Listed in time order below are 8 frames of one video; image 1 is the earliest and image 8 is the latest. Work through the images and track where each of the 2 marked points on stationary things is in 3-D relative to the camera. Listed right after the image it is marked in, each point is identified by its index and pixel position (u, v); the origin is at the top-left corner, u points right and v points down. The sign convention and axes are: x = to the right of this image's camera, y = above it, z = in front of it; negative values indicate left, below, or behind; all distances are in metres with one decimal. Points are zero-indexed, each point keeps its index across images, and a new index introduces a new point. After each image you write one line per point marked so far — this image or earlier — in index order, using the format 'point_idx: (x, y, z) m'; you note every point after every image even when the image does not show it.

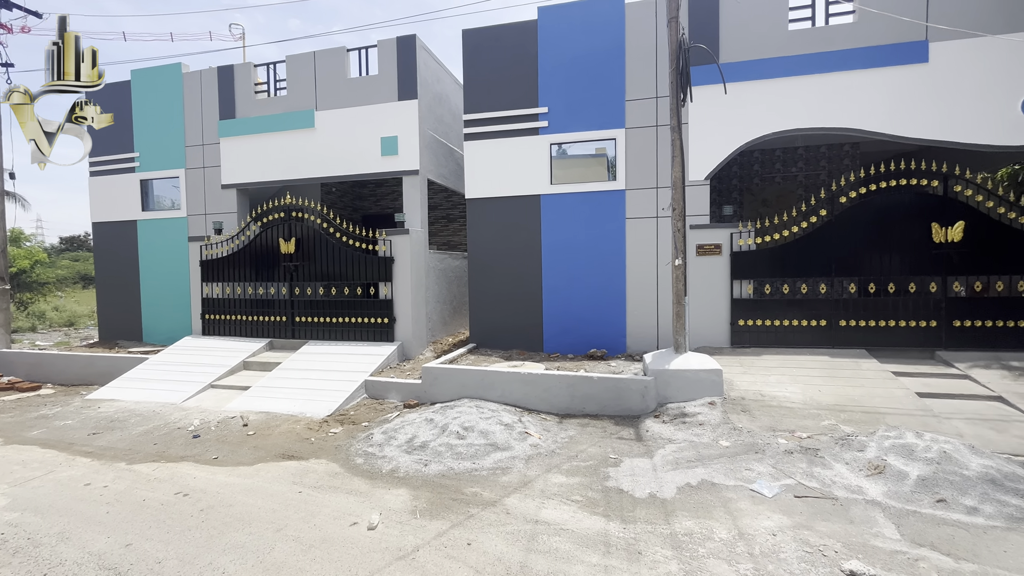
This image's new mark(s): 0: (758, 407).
0: (+2.9, -1.4, +5.5) m
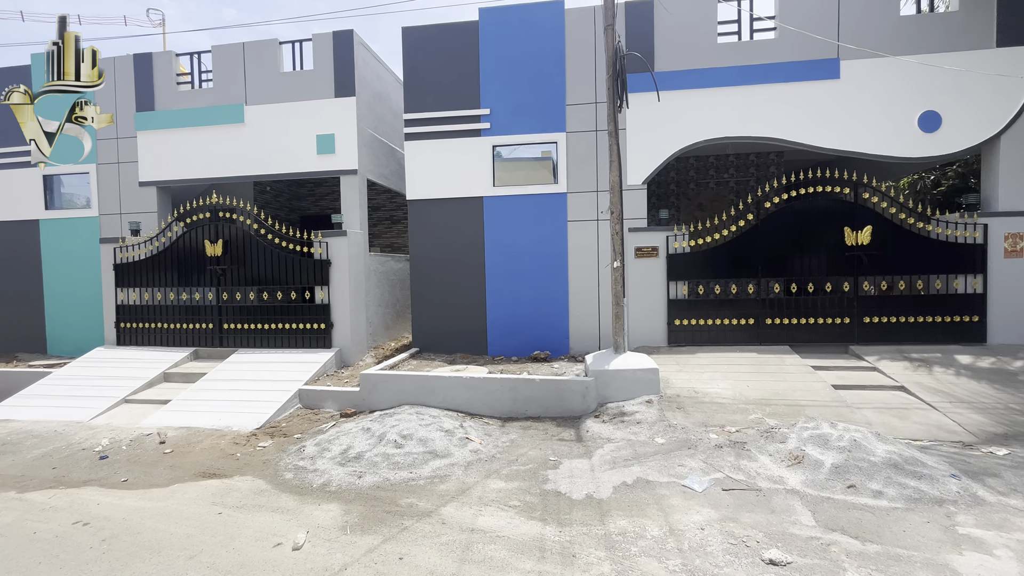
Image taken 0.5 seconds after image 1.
0: (+2.2, -1.4, +5.7) m
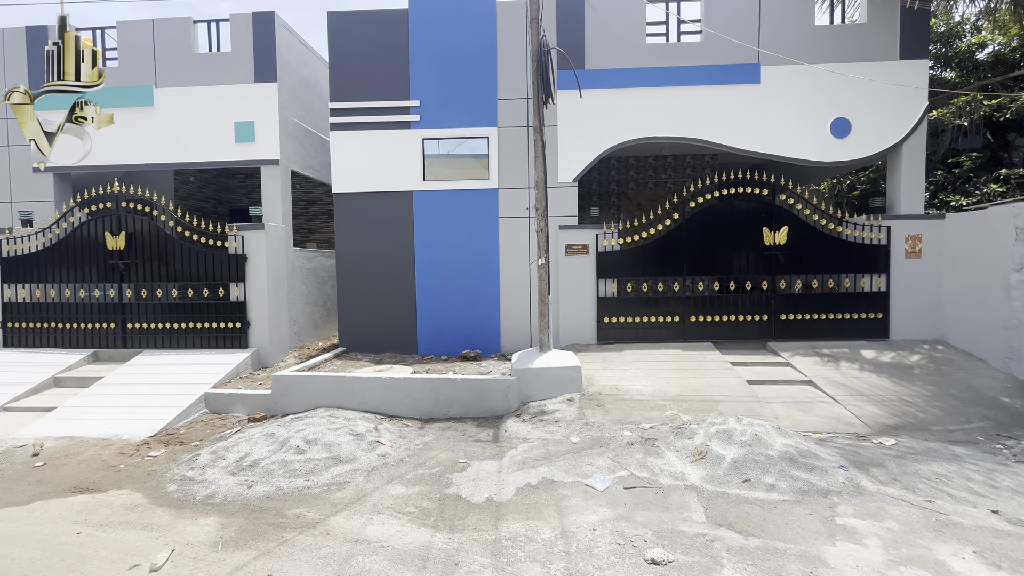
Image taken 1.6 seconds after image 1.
0: (+1.2, -1.4, +5.7) m
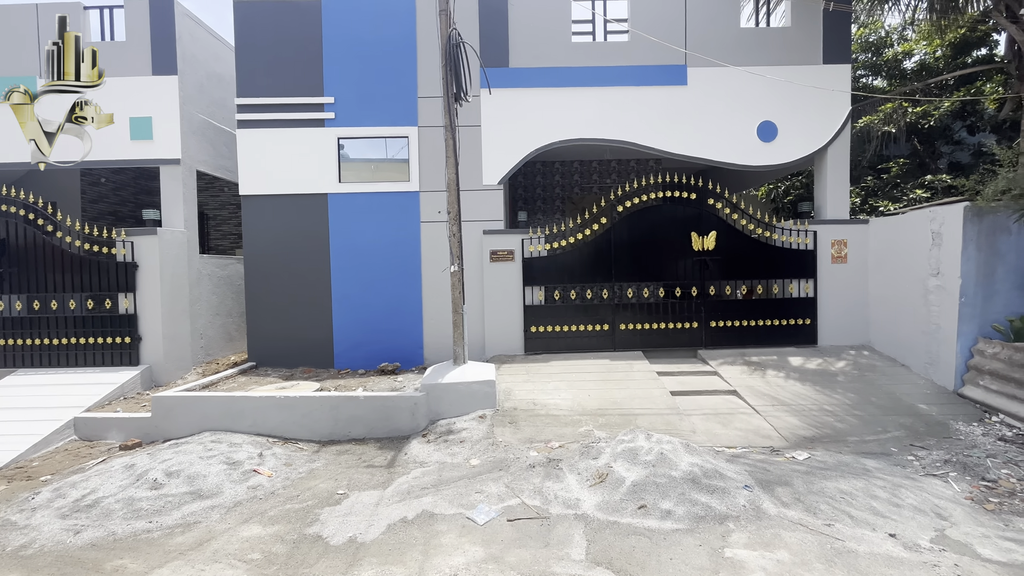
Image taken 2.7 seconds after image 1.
0: (+0.2, -1.5, +5.3) m
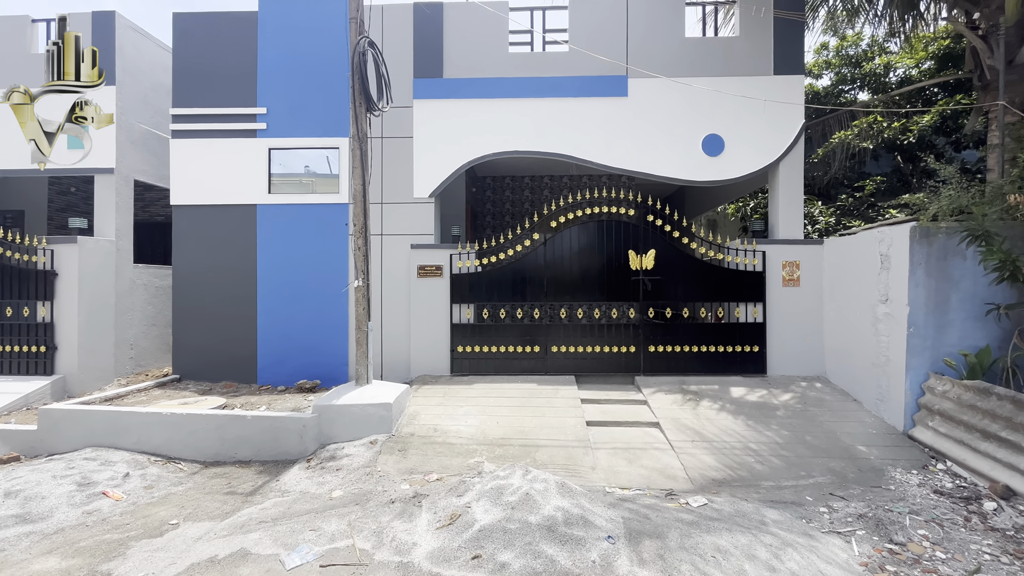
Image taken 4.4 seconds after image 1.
0: (-1.0, -1.7, +5.0) m
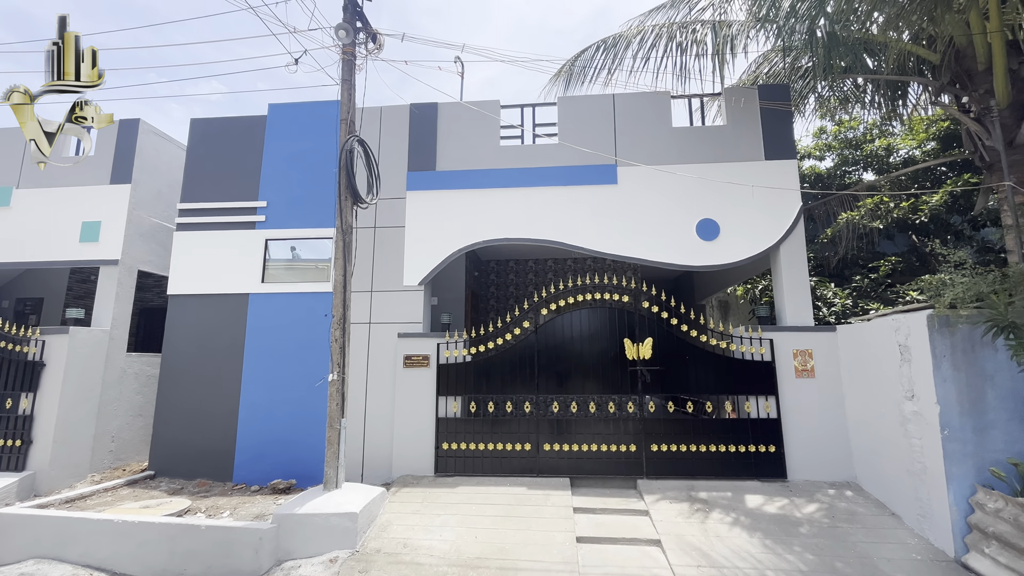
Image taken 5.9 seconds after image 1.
0: (-1.2, -2.6, +4.4) m
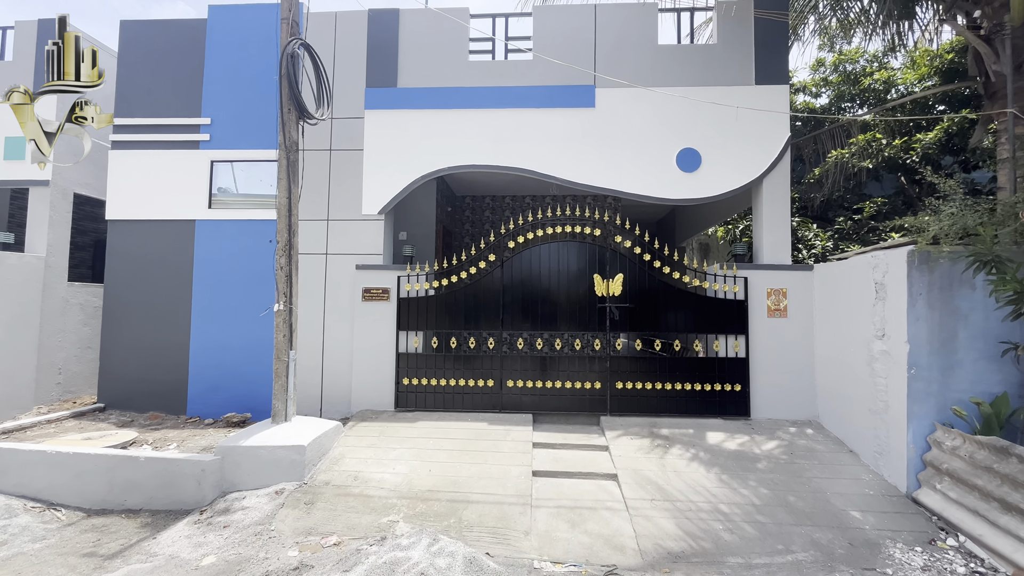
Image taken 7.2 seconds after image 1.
0: (-1.7, -1.9, +4.3) m
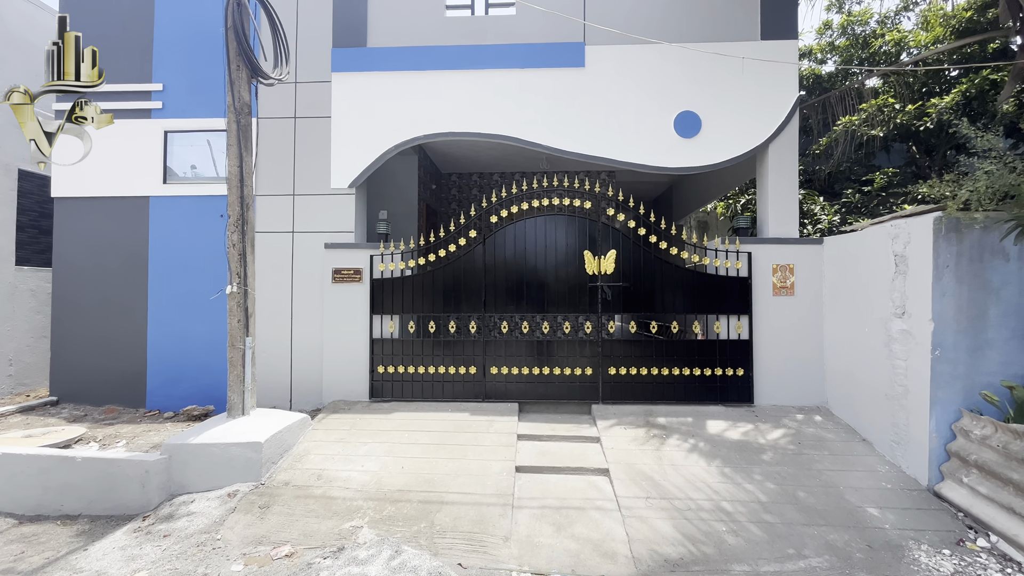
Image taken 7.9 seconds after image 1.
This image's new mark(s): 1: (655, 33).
0: (-1.8, -1.7, +3.8) m
1: (+1.7, +3.1, +5.6) m
